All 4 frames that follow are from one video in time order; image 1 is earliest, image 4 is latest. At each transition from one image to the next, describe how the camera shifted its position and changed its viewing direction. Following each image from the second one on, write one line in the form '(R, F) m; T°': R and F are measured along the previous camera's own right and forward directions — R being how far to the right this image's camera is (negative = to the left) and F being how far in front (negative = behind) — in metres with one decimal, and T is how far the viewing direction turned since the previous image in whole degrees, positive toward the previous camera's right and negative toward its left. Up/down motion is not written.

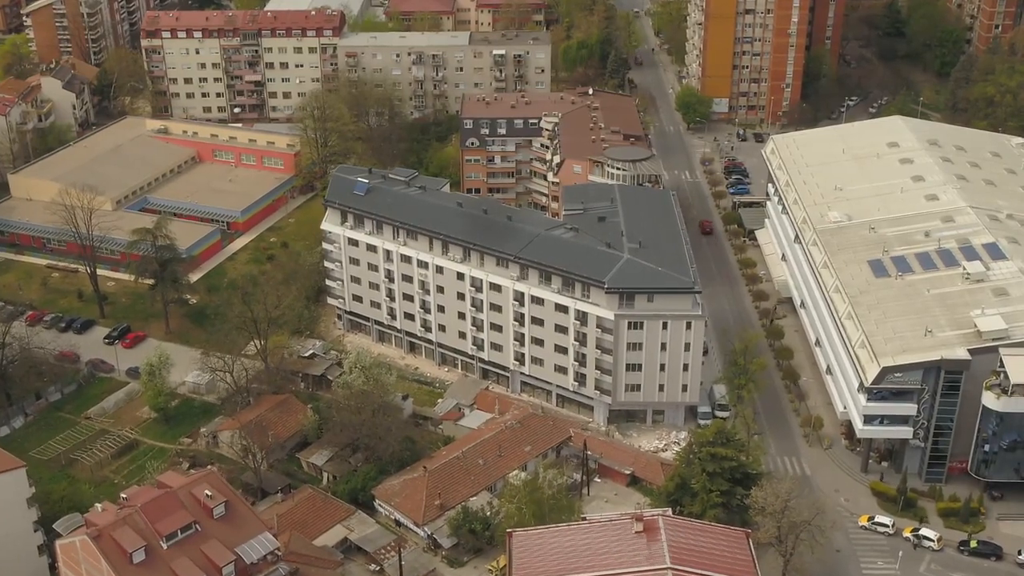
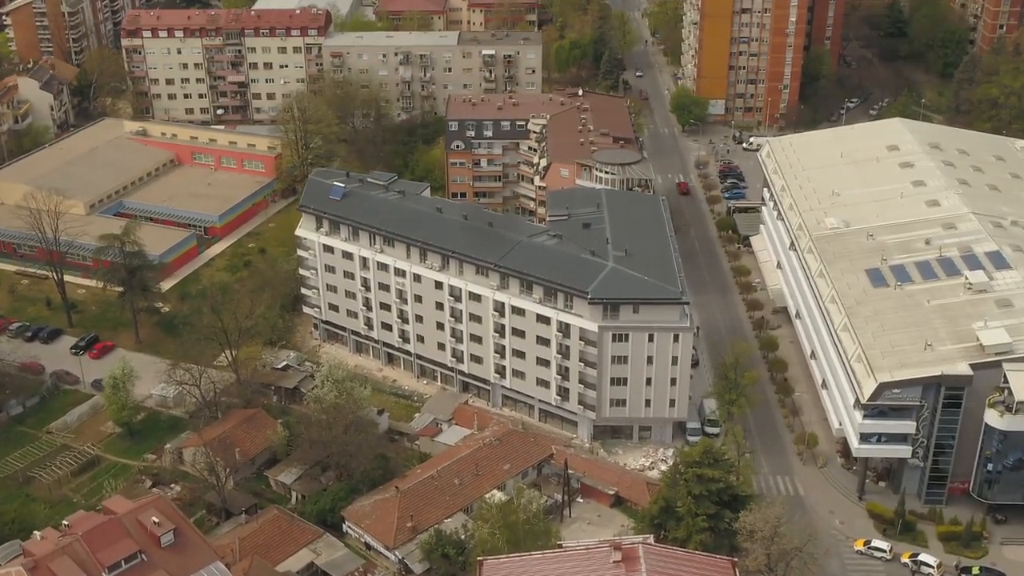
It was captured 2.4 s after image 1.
(+1.0, +2.2) m; 0°
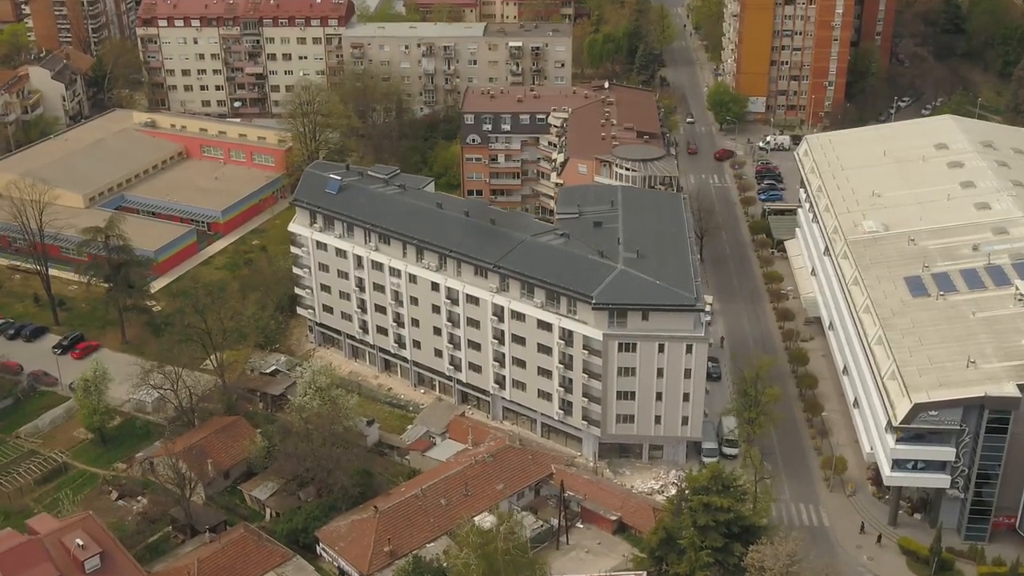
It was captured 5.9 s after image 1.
(+2.1, +3.9) m; -3°
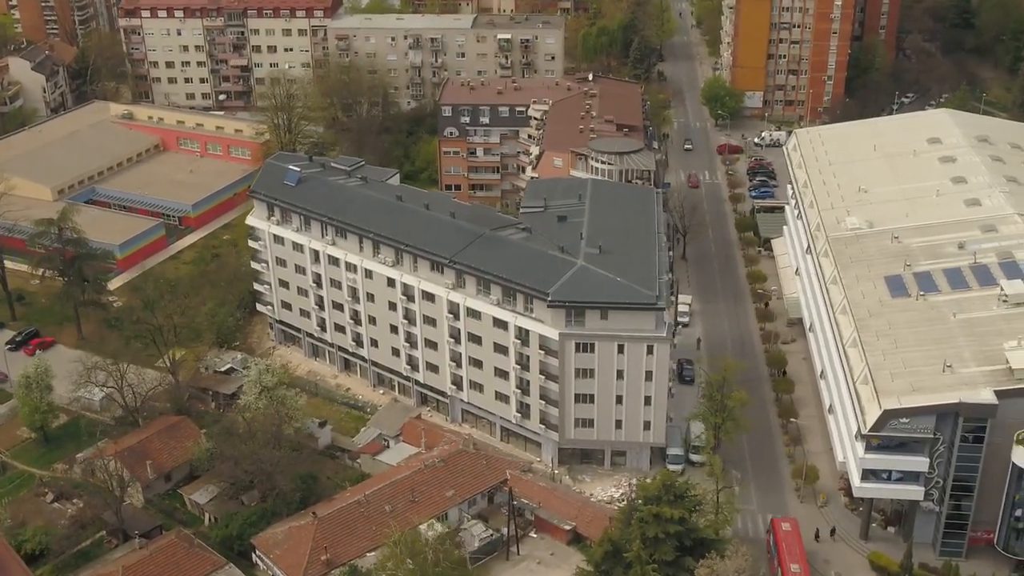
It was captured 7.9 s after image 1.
(+2.5, +2.0) m; -1°
